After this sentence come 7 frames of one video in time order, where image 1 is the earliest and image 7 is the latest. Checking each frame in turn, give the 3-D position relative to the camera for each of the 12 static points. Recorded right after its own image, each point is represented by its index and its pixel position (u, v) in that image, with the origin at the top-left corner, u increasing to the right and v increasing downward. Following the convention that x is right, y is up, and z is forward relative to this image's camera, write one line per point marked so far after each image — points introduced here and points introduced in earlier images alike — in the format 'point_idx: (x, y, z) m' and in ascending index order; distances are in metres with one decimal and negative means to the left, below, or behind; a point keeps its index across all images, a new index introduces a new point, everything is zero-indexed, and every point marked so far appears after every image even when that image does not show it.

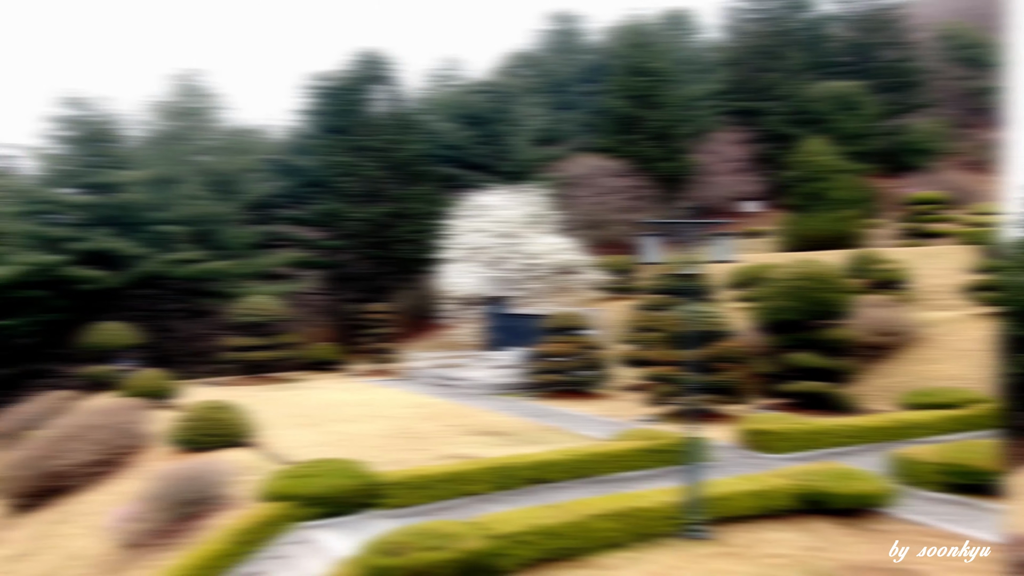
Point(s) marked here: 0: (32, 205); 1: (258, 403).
0: (-9.1, +1.5, +17.5) m
1: (-3.9, -1.7, +14.0) m
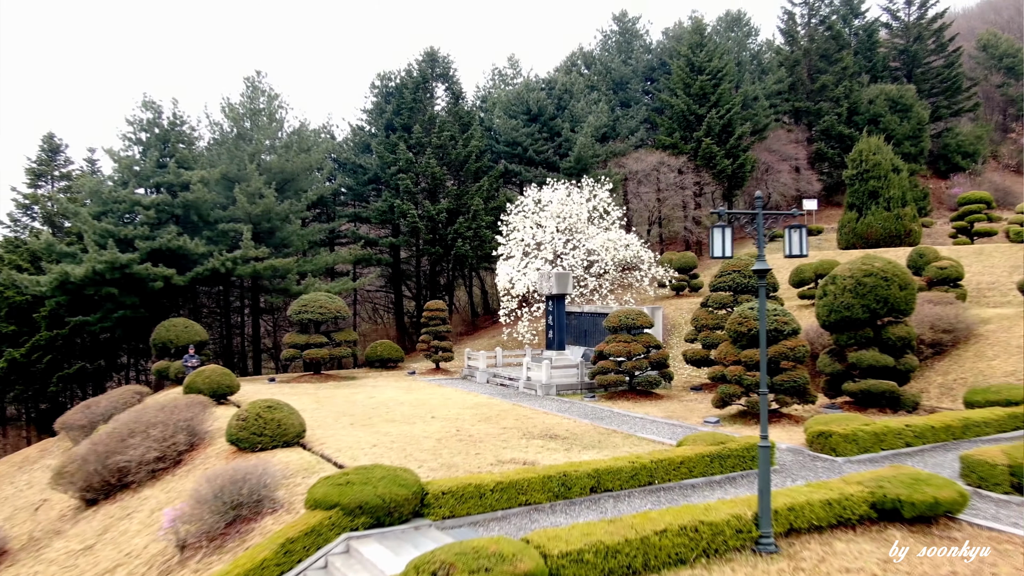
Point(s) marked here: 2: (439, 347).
0: (-7.9, +1.6, +17.9) m
1: (-3.0, -1.7, +14.0) m
2: (-1.4, -1.2, +18.2) m
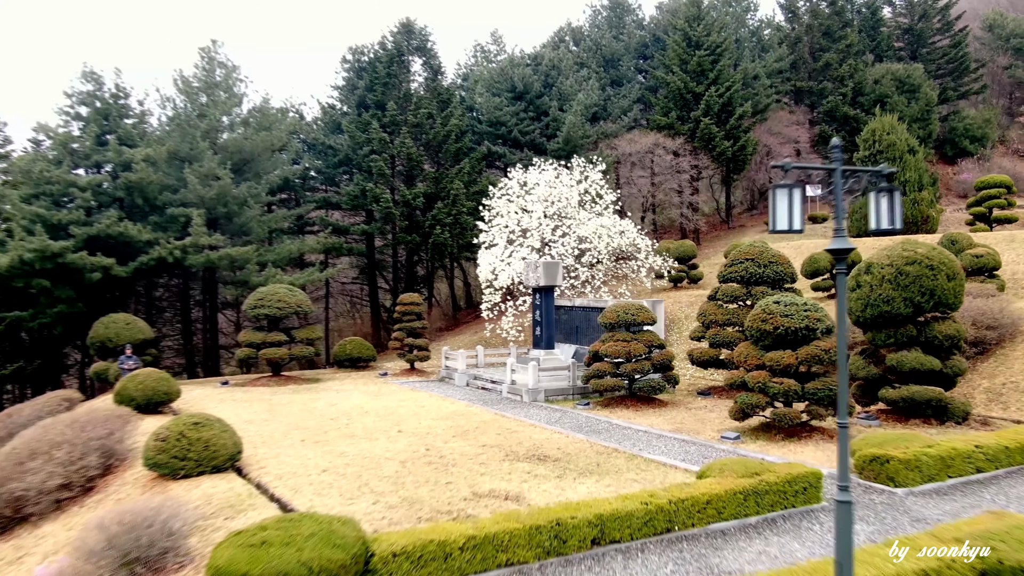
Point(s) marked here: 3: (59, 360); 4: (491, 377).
0: (-8.2, +1.7, +15.9) m
1: (-3.2, -1.6, +12.1) m
2: (-1.8, -1.0, +16.4) m
3: (-9.9, -1.6, +20.0) m
4: (-0.3, -1.4, +14.3) m
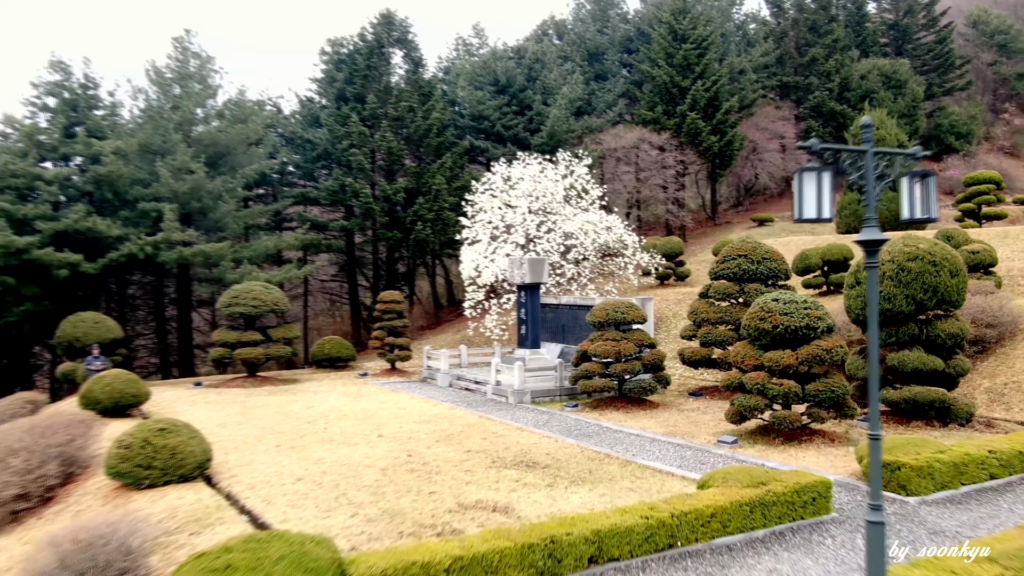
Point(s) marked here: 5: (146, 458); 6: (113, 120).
0: (-8.5, +1.8, +15.2) m
1: (-3.4, -1.6, +11.6) m
2: (-2.0, -1.0, +15.9) m
3: (-10.2, -1.5, +19.3) m
4: (-0.6, -1.4, +13.8) m
5: (-3.0, -1.4, +7.6) m
6: (-7.5, +3.2, +17.4) m
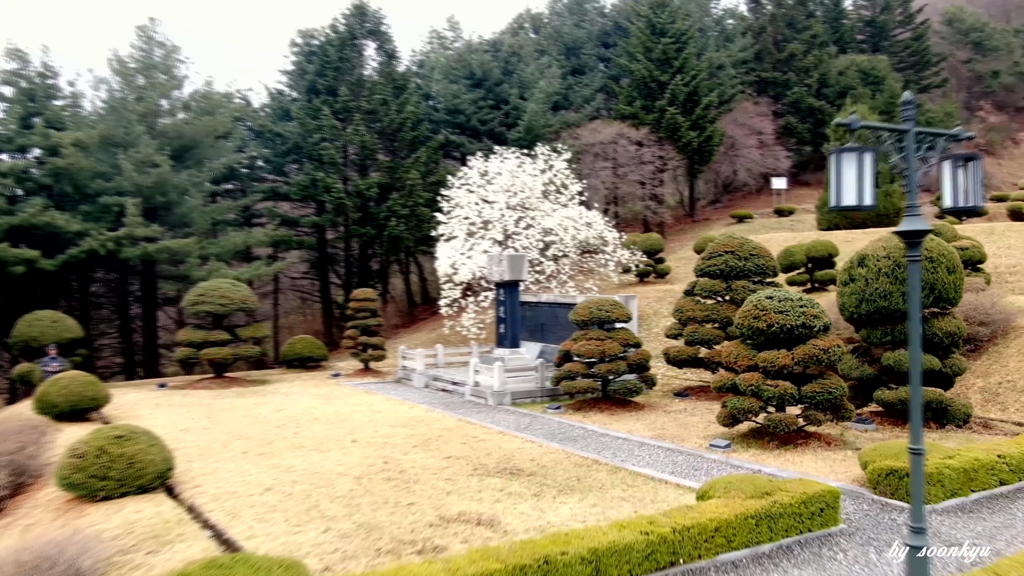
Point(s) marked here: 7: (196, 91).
0: (-8.8, +1.8, +14.5) m
1: (-3.6, -1.5, +11.0) m
2: (-2.4, -0.9, +15.3) m
3: (-10.7, -1.5, +18.5) m
4: (-0.9, -1.3, +13.3) m
5: (-3.1, -1.4, +7.0) m
6: (-8.0, +3.2, +16.6) m
7: (-6.3, +4.0, +18.4) m
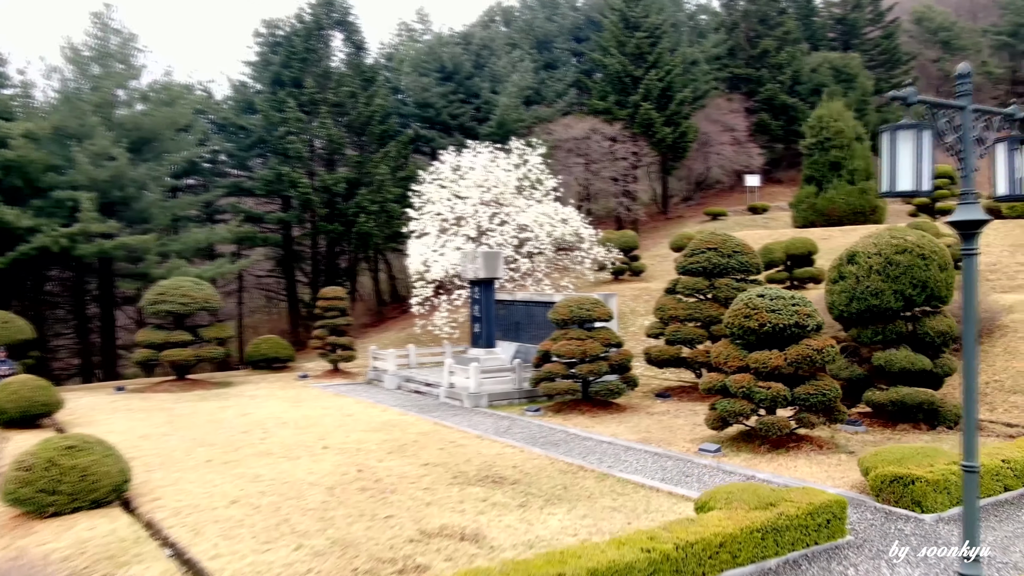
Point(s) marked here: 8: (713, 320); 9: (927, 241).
0: (-9.2, +1.8, +13.7) m
1: (-3.9, -1.5, +10.4) m
2: (-2.8, -0.9, +14.8) m
3: (-11.2, -1.4, +17.7) m
4: (-1.2, -1.3, +12.8) m
5: (-3.2, -1.4, +6.5) m
6: (-8.4, +3.2, +15.9) m
7: (-6.9, +4.0, +17.8) m
8: (+2.5, -0.4, +11.4) m
9: (+4.2, +0.5, +9.2) m
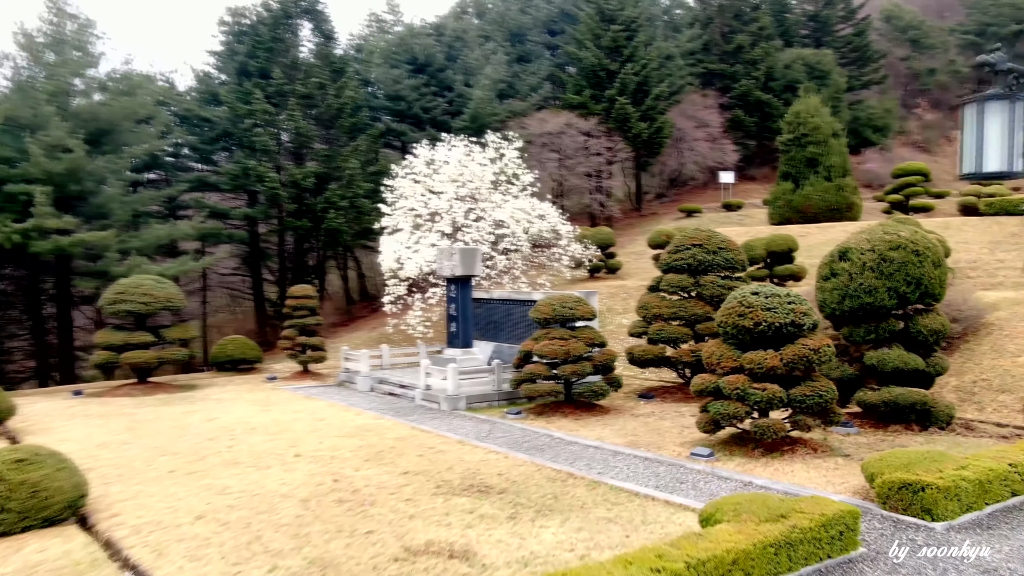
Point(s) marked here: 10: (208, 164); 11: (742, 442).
0: (-9.6, +1.8, +13.0) m
1: (-4.1, -1.5, +9.9) m
2: (-3.2, -0.9, +14.3) m
3: (-11.7, -1.4, +16.9) m
4: (-1.5, -1.3, +12.4) m
5: (-3.3, -1.4, +6.0) m
6: (-8.8, +3.3, +15.2) m
7: (-7.4, +4.0, +17.1) m
8: (+2.3, -0.4, +11.1) m
9: (+4.0, +0.5, +9.0) m
10: (-6.4, +2.6, +19.5) m
11: (+2.1, -1.4, +8.2) m
